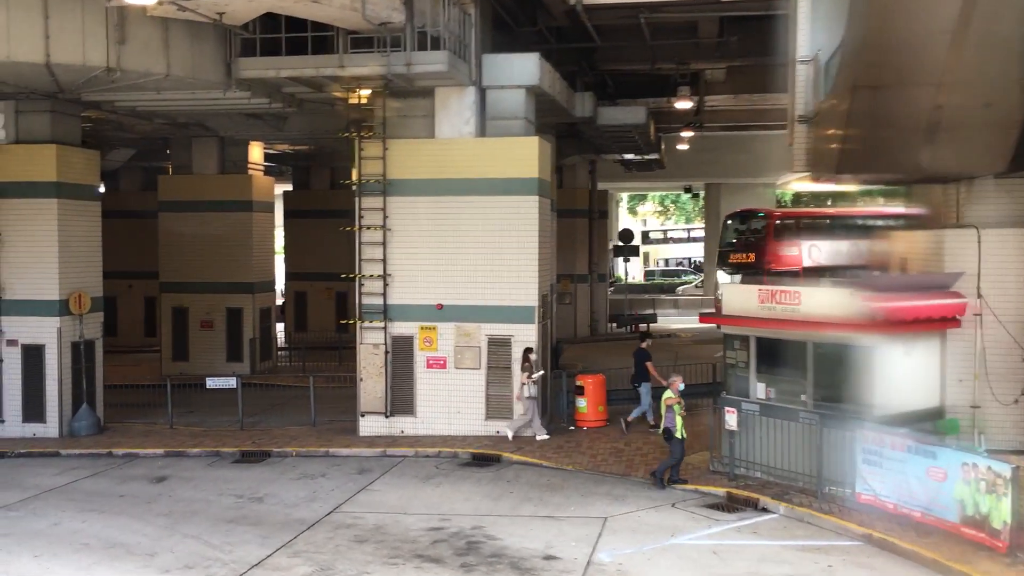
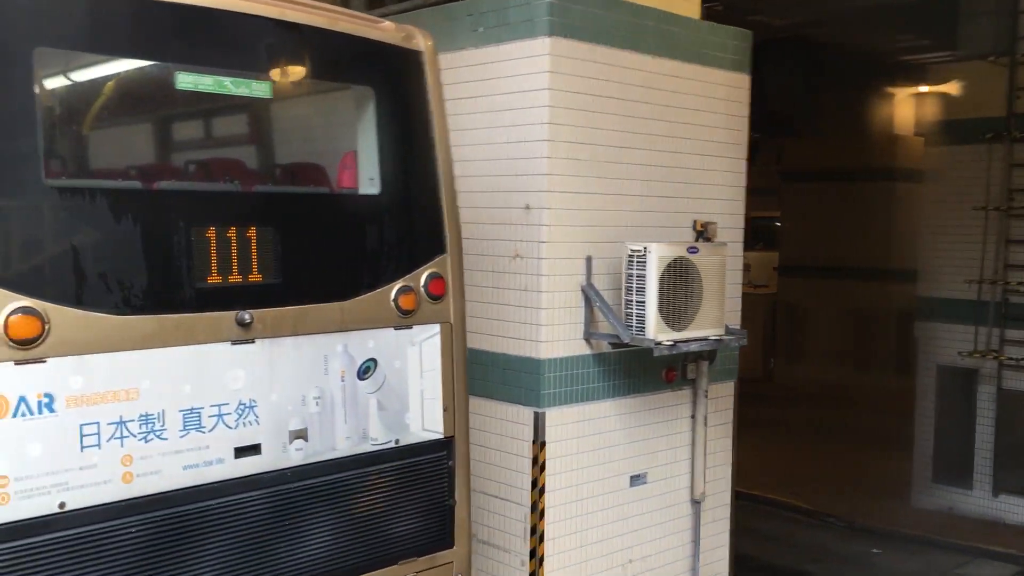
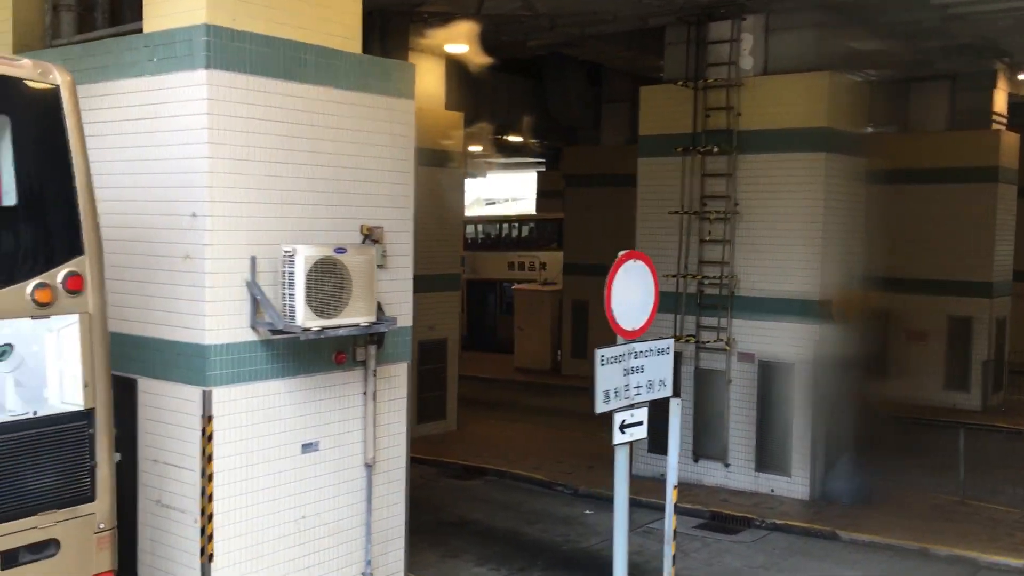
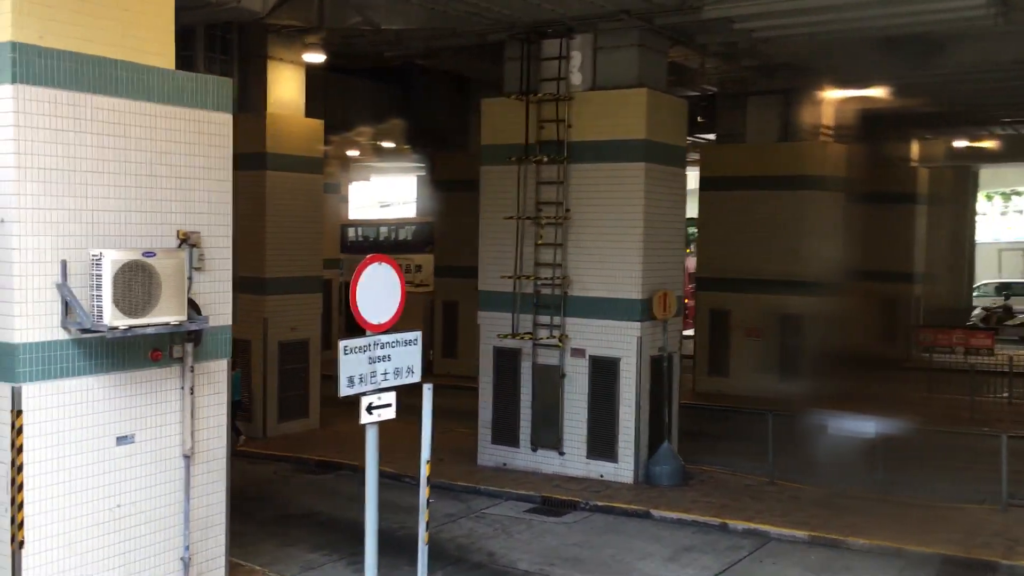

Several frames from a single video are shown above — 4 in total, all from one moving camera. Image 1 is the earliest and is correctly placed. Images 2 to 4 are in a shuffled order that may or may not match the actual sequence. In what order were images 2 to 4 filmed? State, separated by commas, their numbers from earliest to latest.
4, 3, 2
